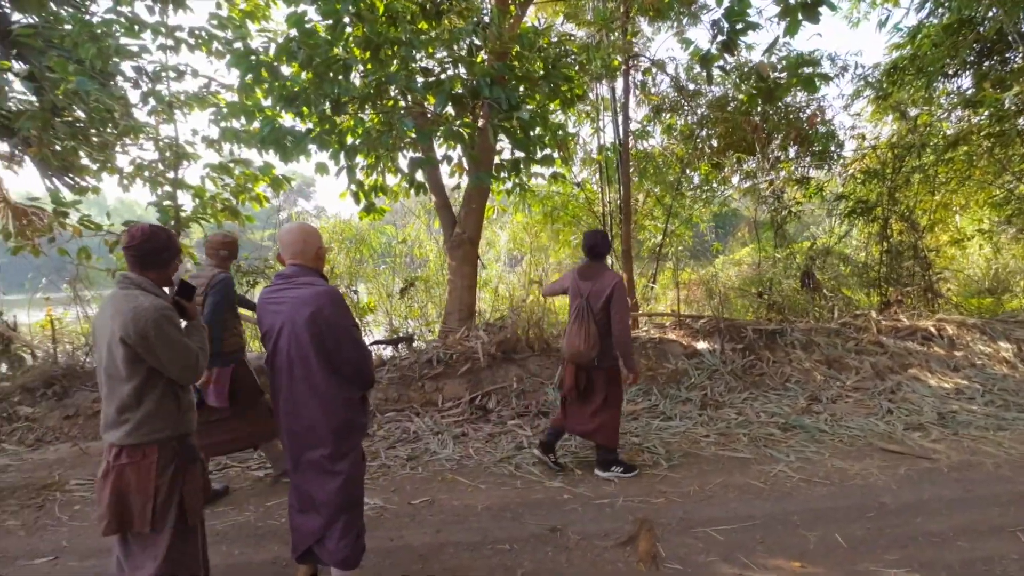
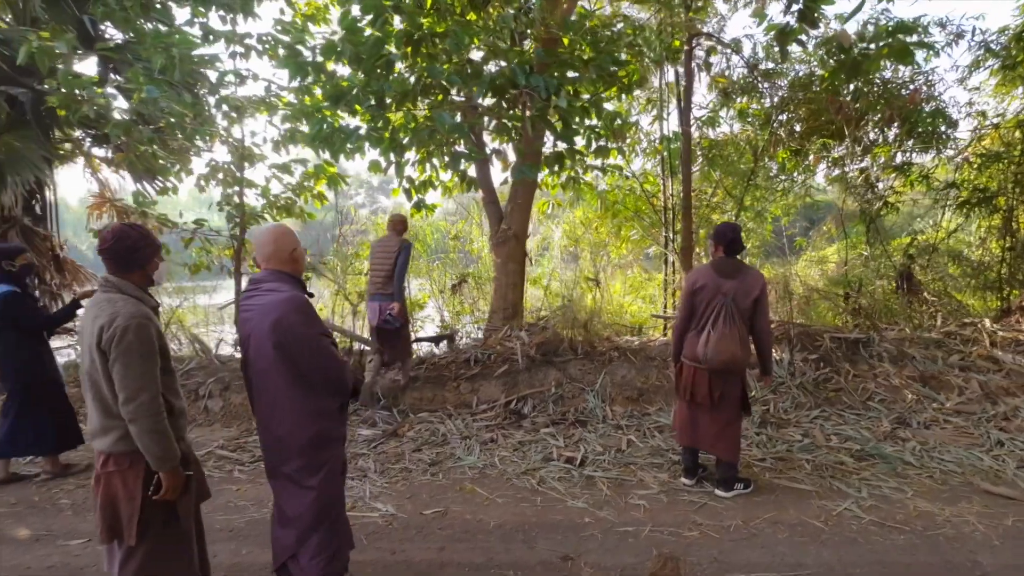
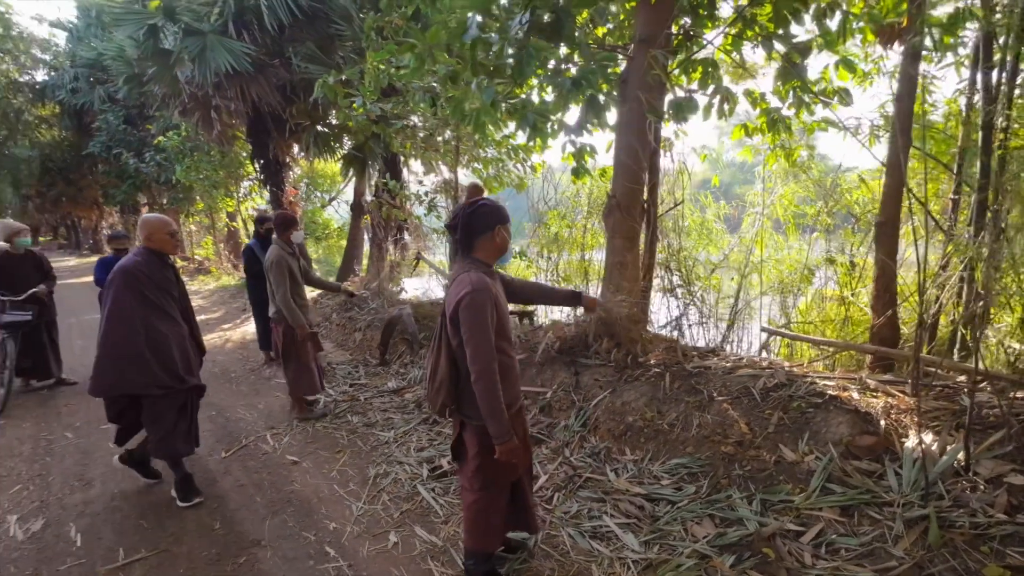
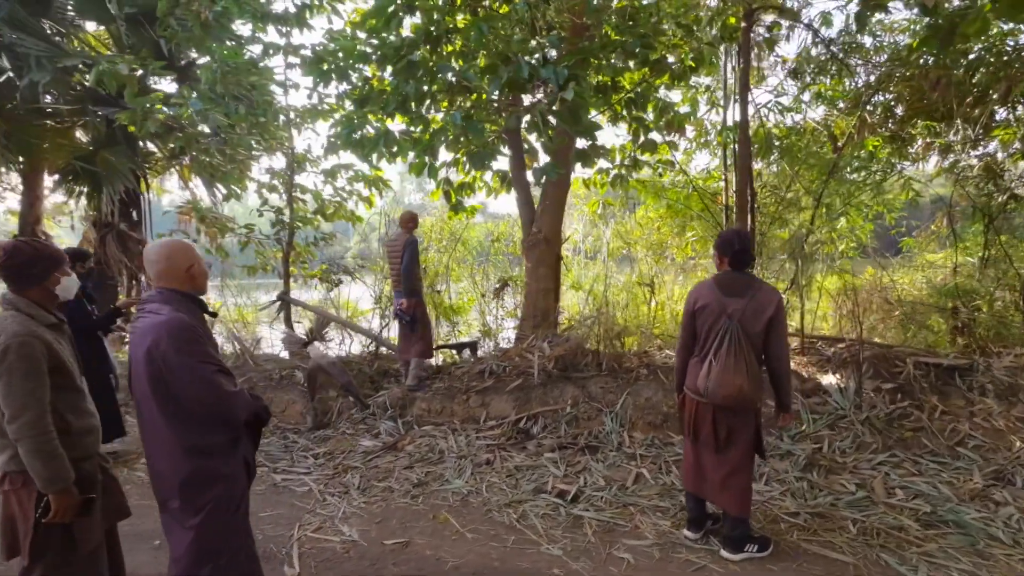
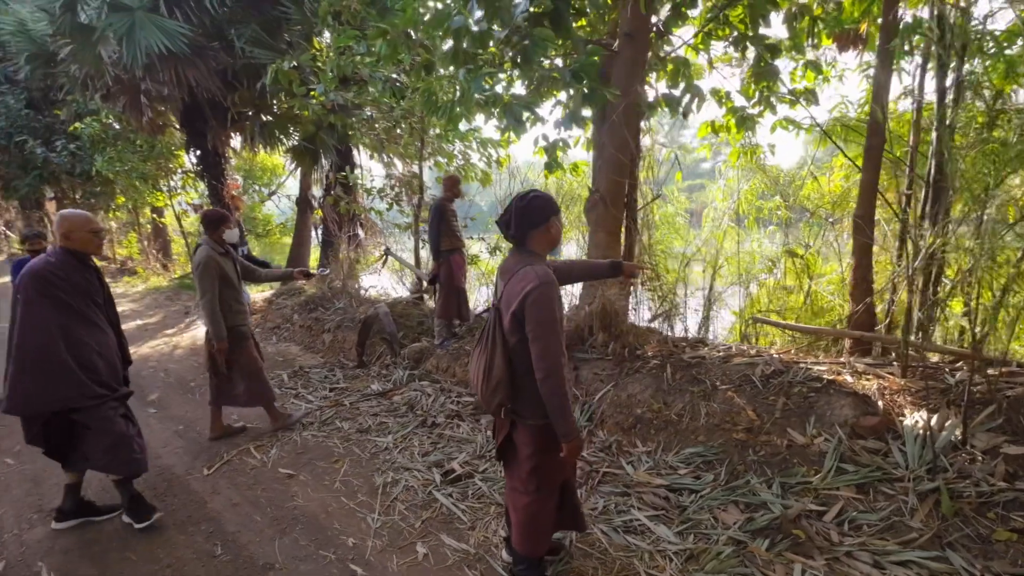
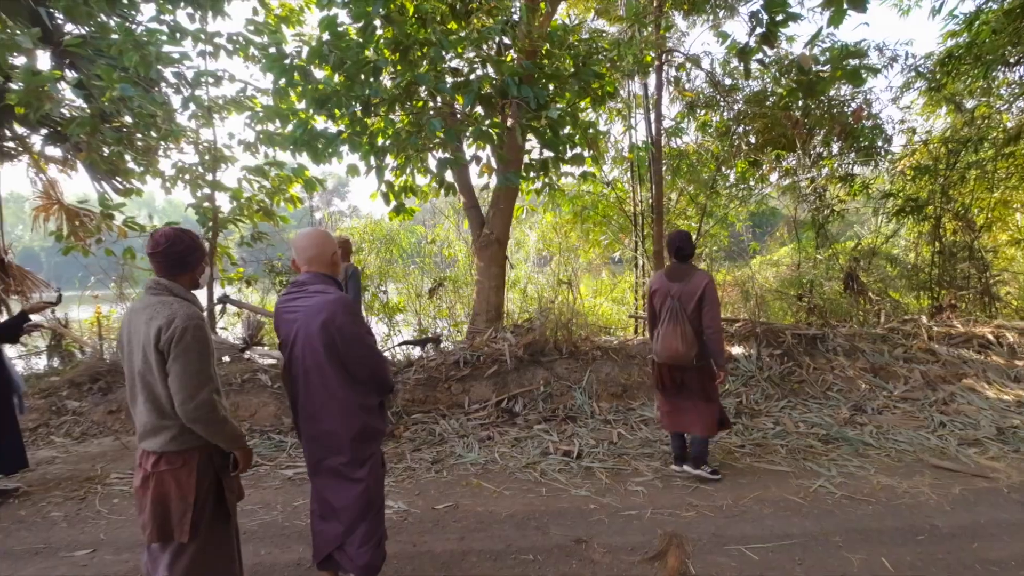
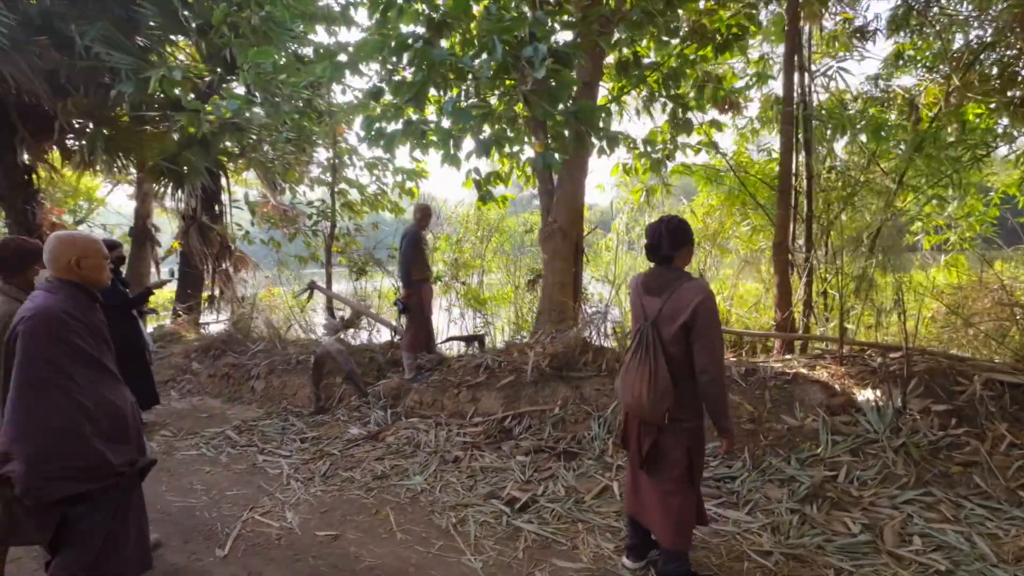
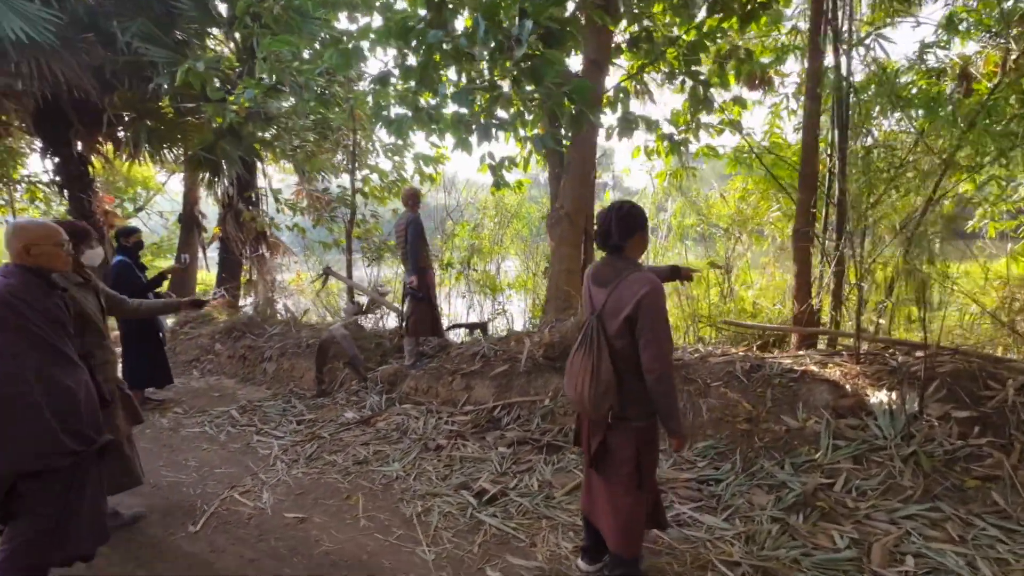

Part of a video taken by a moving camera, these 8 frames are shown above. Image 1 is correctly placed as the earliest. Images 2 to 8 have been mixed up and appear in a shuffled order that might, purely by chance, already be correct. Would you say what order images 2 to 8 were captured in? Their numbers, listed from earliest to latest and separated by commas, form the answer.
6, 2, 4, 7, 8, 5, 3
